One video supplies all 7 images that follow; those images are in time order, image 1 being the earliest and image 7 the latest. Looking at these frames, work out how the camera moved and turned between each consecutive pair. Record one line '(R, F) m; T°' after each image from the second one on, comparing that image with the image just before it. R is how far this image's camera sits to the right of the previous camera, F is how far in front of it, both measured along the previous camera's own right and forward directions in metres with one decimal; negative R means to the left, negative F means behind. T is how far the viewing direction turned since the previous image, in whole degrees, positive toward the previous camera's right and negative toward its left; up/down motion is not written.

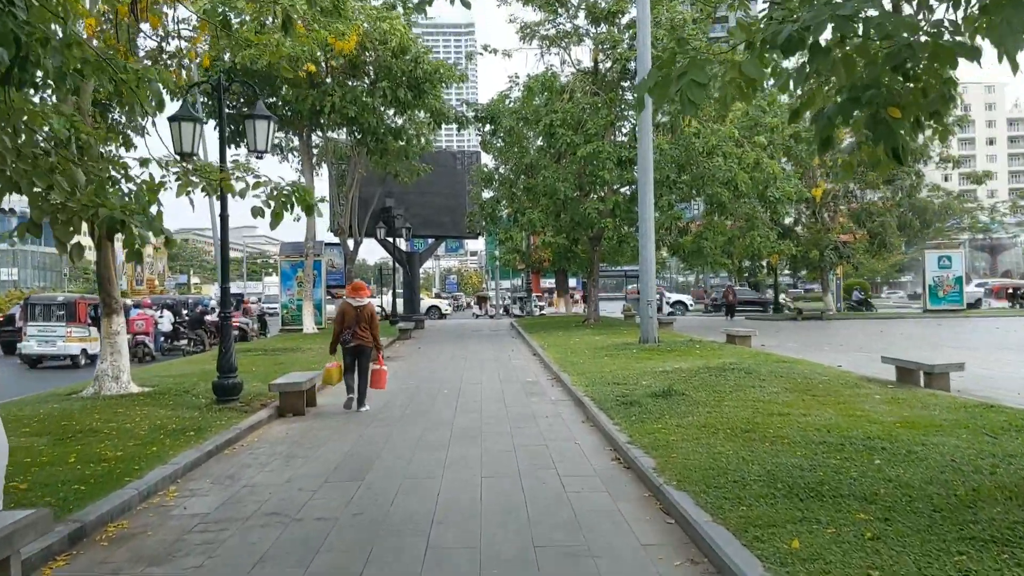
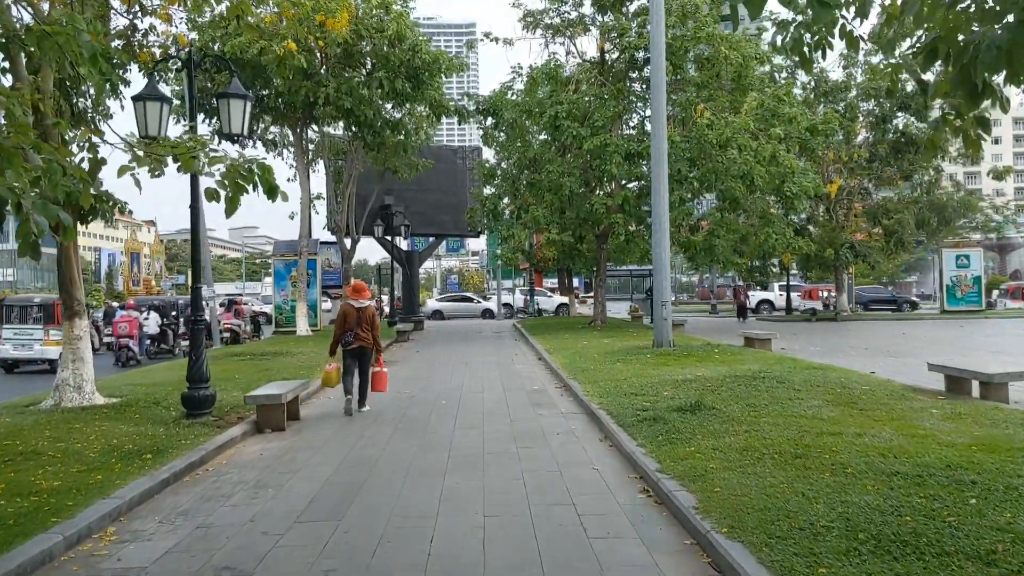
(-0.1, +1.2) m; 0°
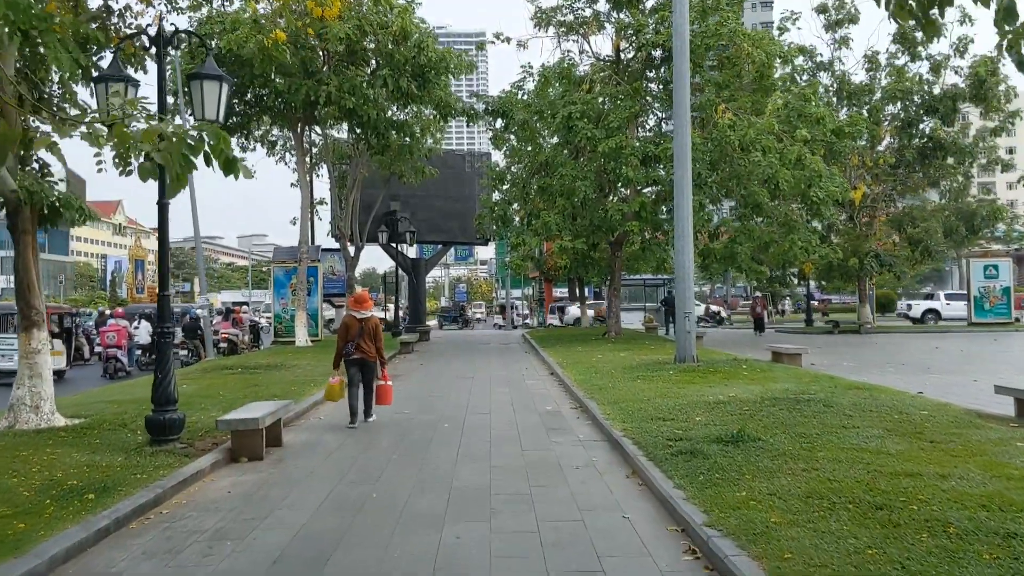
(0.0, +1.2) m; -1°
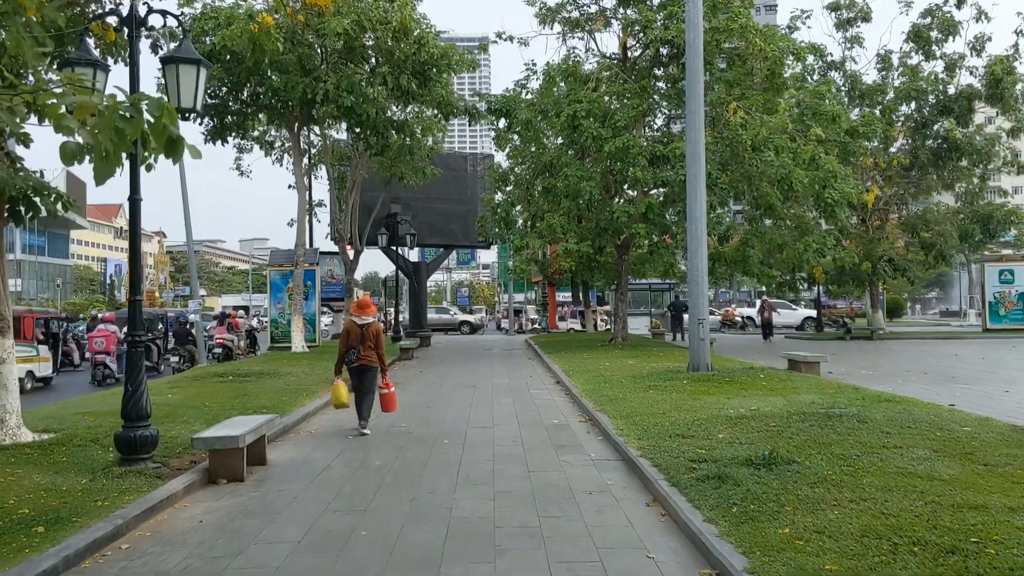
(0.0, +0.8) m; 0°
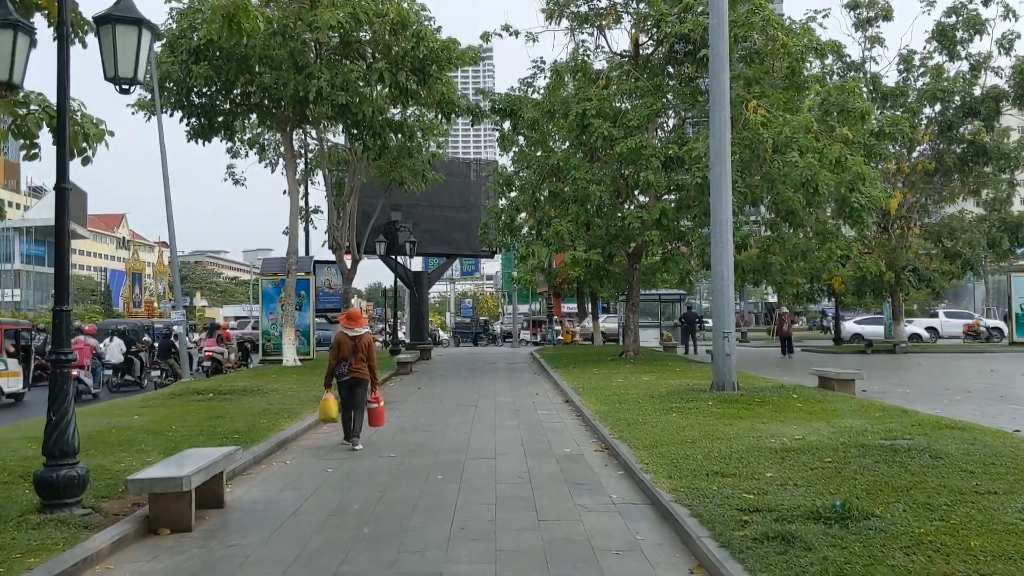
(0.0, +1.4) m; 0°
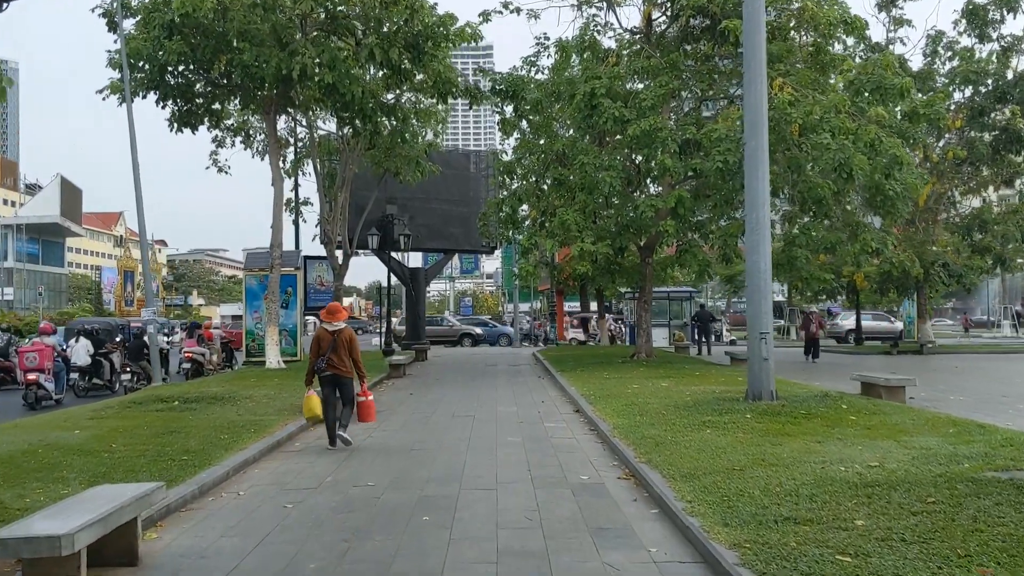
(0.0, +1.8) m; 0°
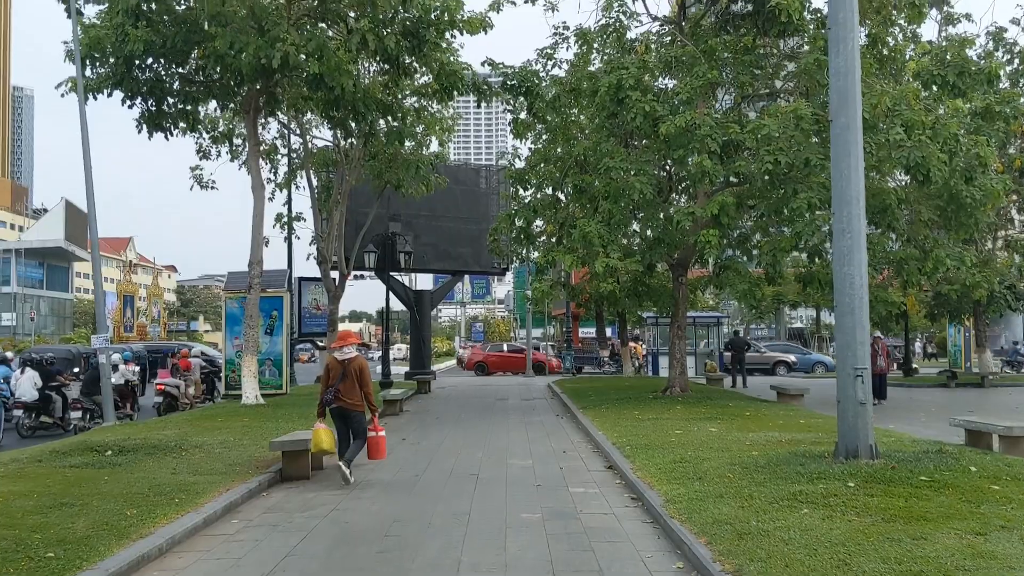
(0.0, +2.7) m; -1°
